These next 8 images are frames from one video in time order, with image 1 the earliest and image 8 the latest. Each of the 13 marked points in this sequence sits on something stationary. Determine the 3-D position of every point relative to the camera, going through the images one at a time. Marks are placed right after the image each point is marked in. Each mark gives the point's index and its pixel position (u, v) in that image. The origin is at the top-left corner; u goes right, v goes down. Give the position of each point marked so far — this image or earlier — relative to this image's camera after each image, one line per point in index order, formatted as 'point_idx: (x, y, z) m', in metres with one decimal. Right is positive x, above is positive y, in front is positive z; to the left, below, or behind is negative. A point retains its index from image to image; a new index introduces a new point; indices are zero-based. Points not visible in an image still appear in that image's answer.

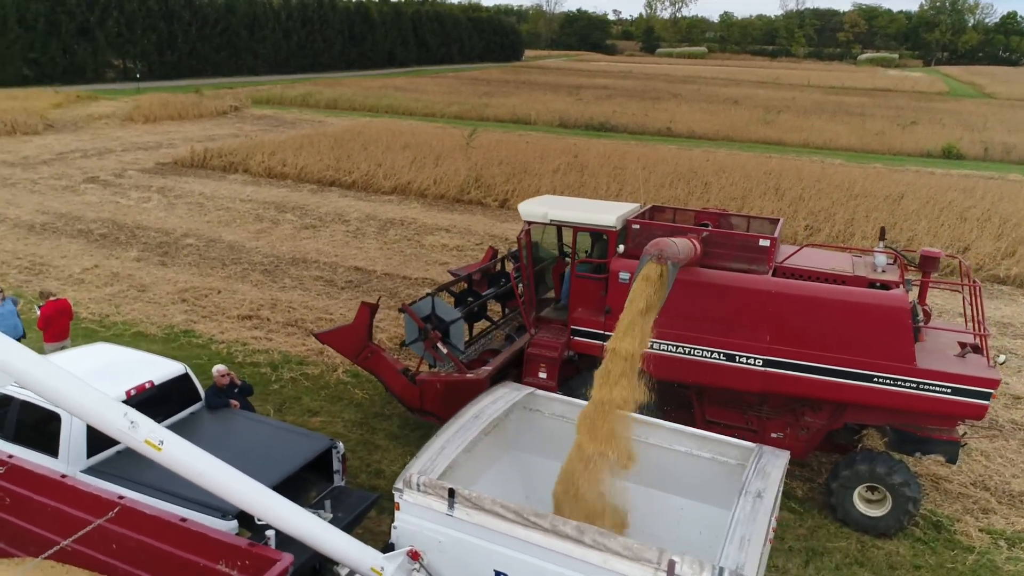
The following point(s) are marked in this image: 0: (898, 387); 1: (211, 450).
0: (+3.3, -0.8, +6.5) m
1: (-2.4, -1.3, +6.0) m
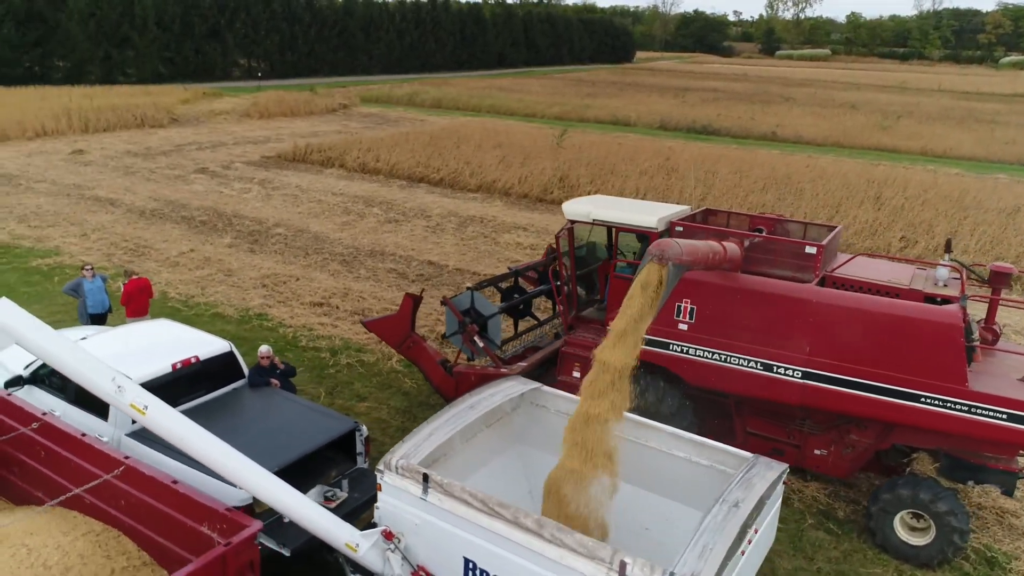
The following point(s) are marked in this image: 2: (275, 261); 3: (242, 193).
0: (+3.5, -1.0, +6.1) m
1: (-2.2, -1.1, +6.3) m
2: (-4.3, +0.5, +14.0) m
3: (-6.7, +2.3, +18.9) m
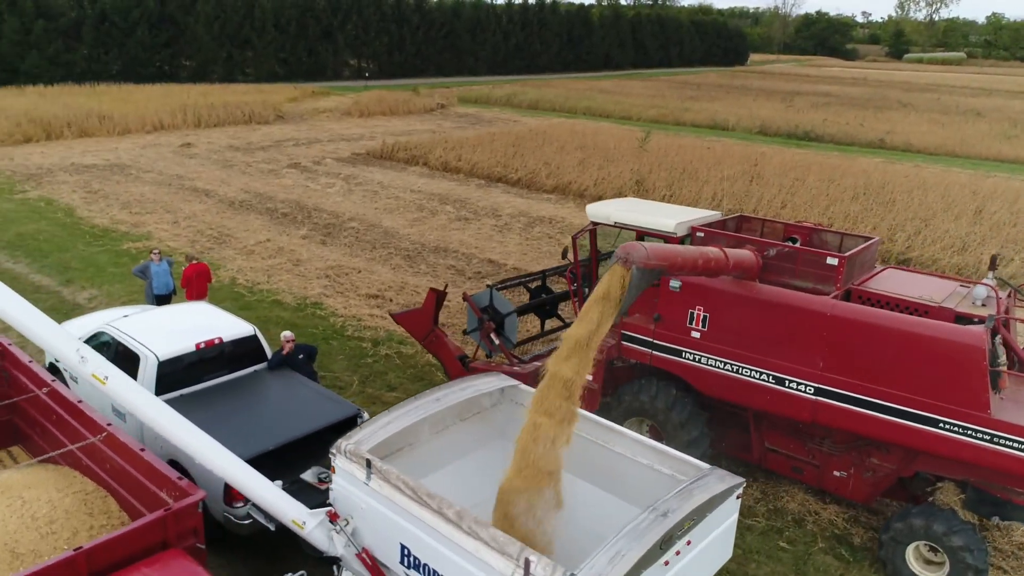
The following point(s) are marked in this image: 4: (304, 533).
0: (+3.4, -1.1, +5.7) m
1: (-2.2, -1.0, +6.7) m
2: (-3.2, +0.7, +14.5) m
3: (-4.8, +2.6, +19.8) m
4: (-1.2, -1.4, +4.3) m
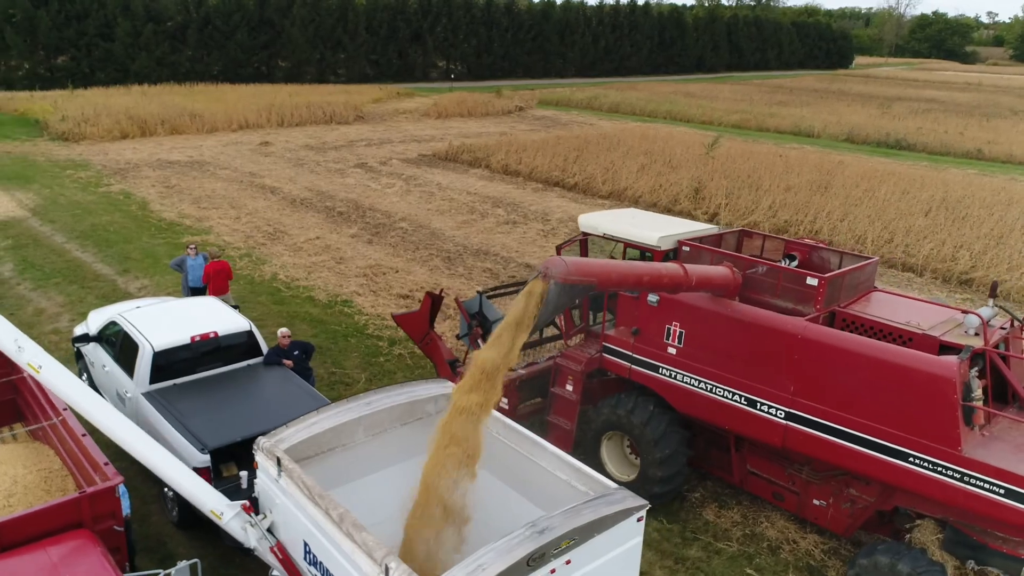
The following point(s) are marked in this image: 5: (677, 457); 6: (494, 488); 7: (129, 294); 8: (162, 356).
0: (+3.0, -1.3, +5.4) m
1: (-2.5, -1.0, +7.0) m
2: (-2.5, +0.7, +14.9) m
3: (-3.4, +2.7, +20.3) m
4: (-1.7, -1.4, +4.5) m
5: (+1.5, -1.5, +6.7) m
6: (-0.1, -1.3, +5.1) m
7: (-6.0, -0.1, +11.9) m
8: (-3.2, -0.6, +7.0) m
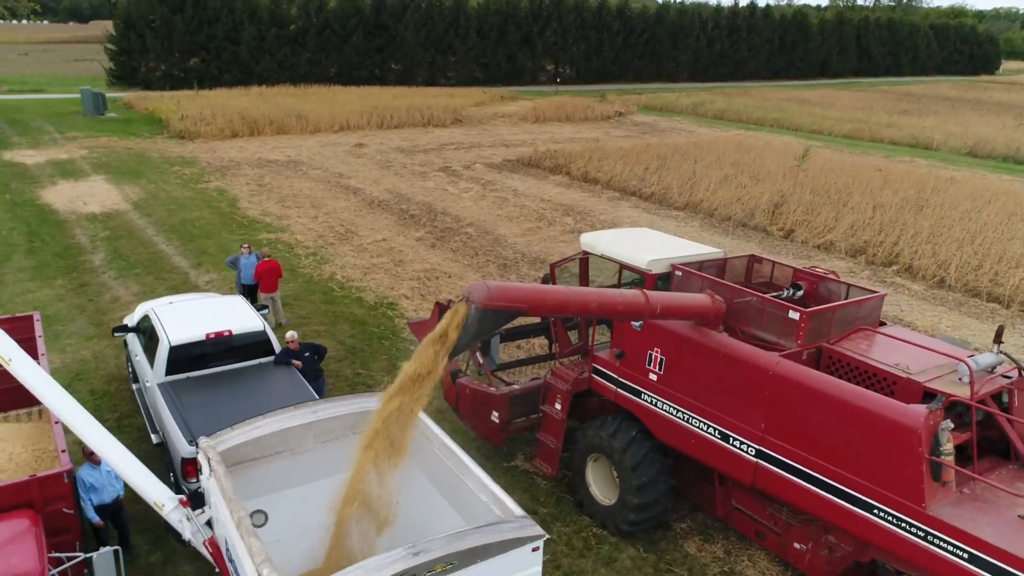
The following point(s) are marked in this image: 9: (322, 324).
0: (+2.6, -1.6, +5.0) m
1: (-2.6, -1.0, +7.4) m
2: (-1.3, +0.6, +15.3) m
3: (-1.3, +2.6, +20.7) m
4: (-2.2, -1.4, +4.9) m
5: (+1.2, -1.7, +6.6) m
6: (-0.6, -1.5, +5.2) m
7: (-5.3, 0.0, +12.8) m
8: (-3.3, -0.6, +7.5) m
9: (-2.8, -0.5, +11.4) m
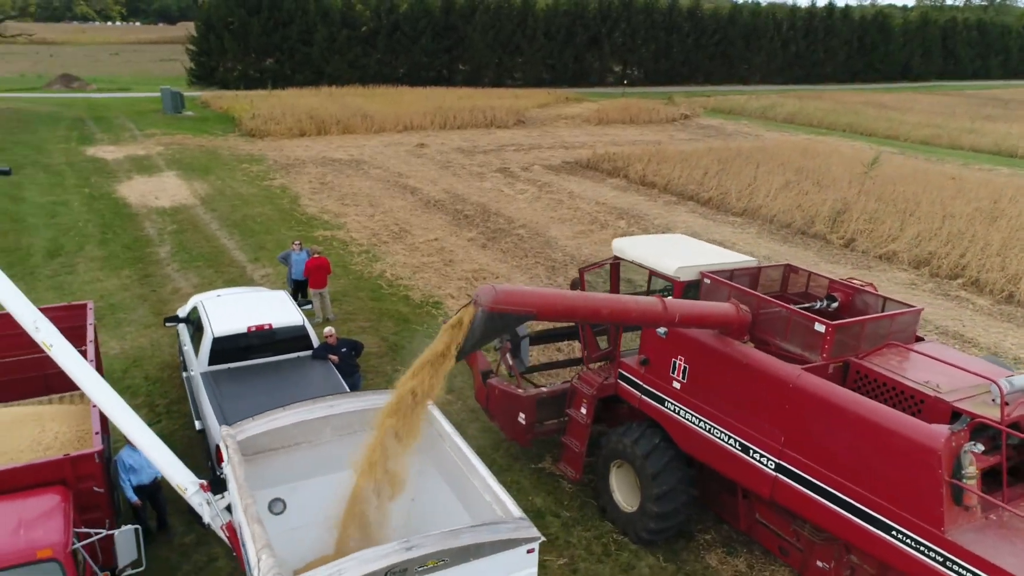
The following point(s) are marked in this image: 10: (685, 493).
0: (+2.6, -1.7, +4.9) m
1: (-2.3, -1.0, +7.7) m
2: (-0.4, +0.6, +15.4) m
3: (+0.2, +2.6, +20.9) m
4: (-2.2, -1.4, +5.1) m
5: (+1.4, -1.8, +6.5) m
6: (-0.5, -1.5, +5.3) m
7: (-4.5, +0.1, +13.2) m
8: (-3.0, -0.6, +7.9) m
9: (-2.2, -0.5, +11.7) m
10: (+1.5, -1.8, +6.6) m
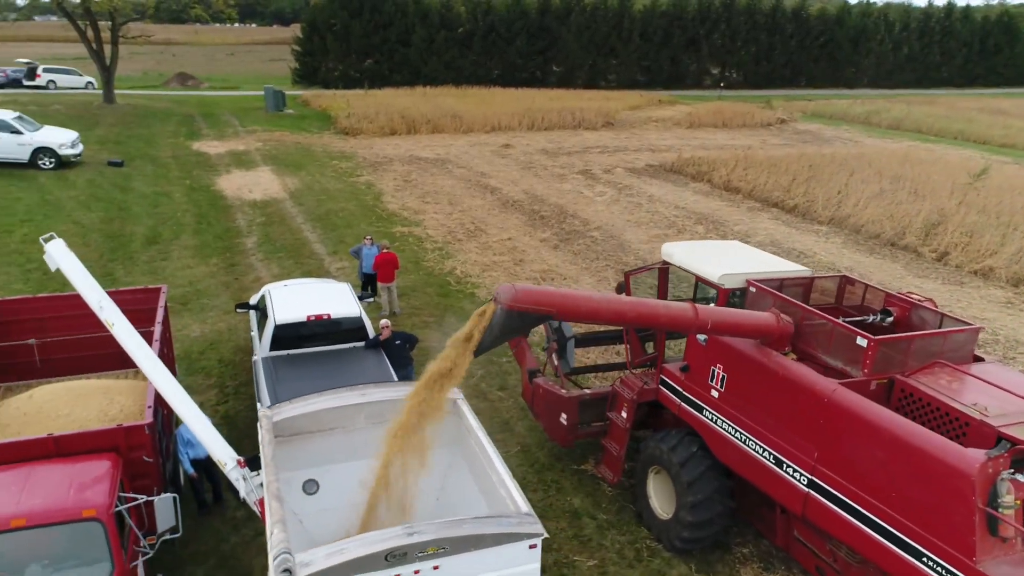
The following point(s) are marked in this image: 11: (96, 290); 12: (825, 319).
0: (+2.7, -1.8, +4.6) m
1: (-1.8, -0.9, +8.0) m
2: (+1.1, +0.6, +15.4) m
3: (+2.3, +2.5, +20.8) m
4: (-2.0, -1.3, +5.4) m
5: (+1.7, -1.8, +6.4) m
6: (-0.3, -1.5, +5.4) m
7: (-3.3, +0.3, +13.8) m
8: (-2.5, -0.5, +8.3) m
9: (-1.3, -0.4, +12.0) m
10: (+1.8, -1.8, +6.5) m
11: (-3.3, 0.0, +6.1) m
12: (+2.4, -0.2, +5.9) m
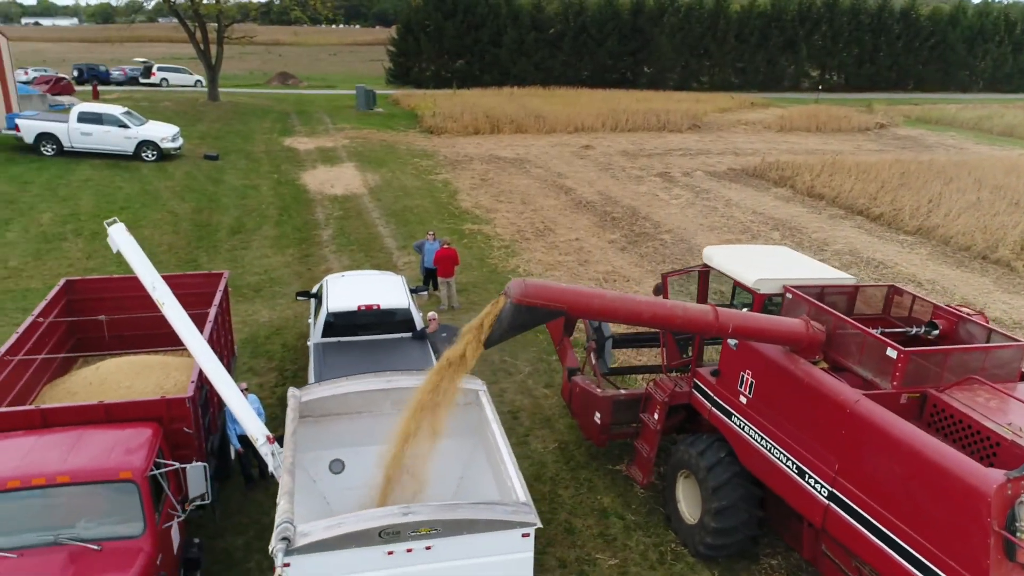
0: (+2.6, -1.9, +4.4) m
1: (-1.4, -0.8, +8.3) m
2: (+2.4, +0.5, +15.4) m
3: (+4.3, +2.4, +20.5) m
4: (-1.9, -1.2, +5.8) m
5: (+1.8, -1.9, +6.4) m
6: (-0.3, -1.4, +5.6) m
7: (-2.2, +0.4, +14.2) m
8: (-2.0, -0.3, +8.6) m
9: (-0.4, -0.4, +12.2) m
10: (+1.9, -1.9, +6.4) m
11: (-3.1, +0.2, +6.6) m
12: (+2.6, -0.3, +5.8) m
